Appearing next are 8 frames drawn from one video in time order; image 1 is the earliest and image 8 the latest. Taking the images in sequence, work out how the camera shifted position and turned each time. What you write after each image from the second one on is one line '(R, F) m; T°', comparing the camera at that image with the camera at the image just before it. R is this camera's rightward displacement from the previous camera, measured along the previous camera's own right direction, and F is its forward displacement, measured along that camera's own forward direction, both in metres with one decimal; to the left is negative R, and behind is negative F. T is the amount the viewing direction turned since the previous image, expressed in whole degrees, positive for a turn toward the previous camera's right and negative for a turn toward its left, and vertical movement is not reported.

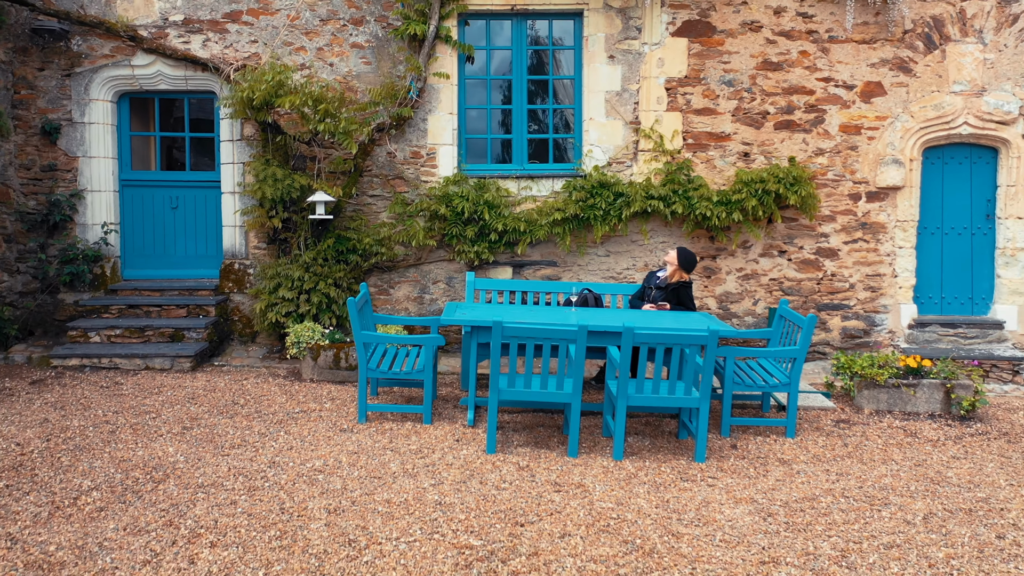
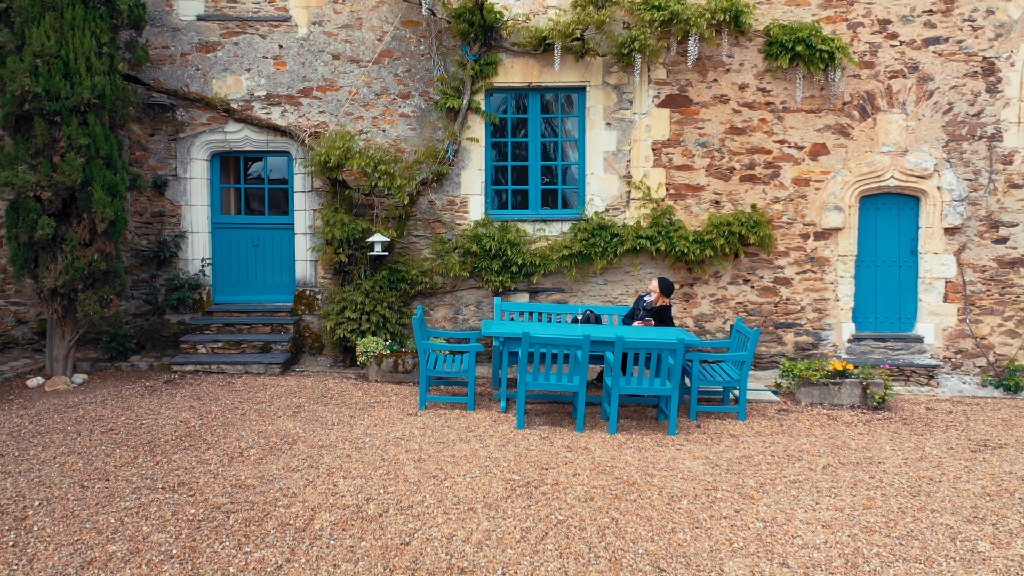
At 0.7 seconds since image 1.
(-0.1, -1.5) m; 0°
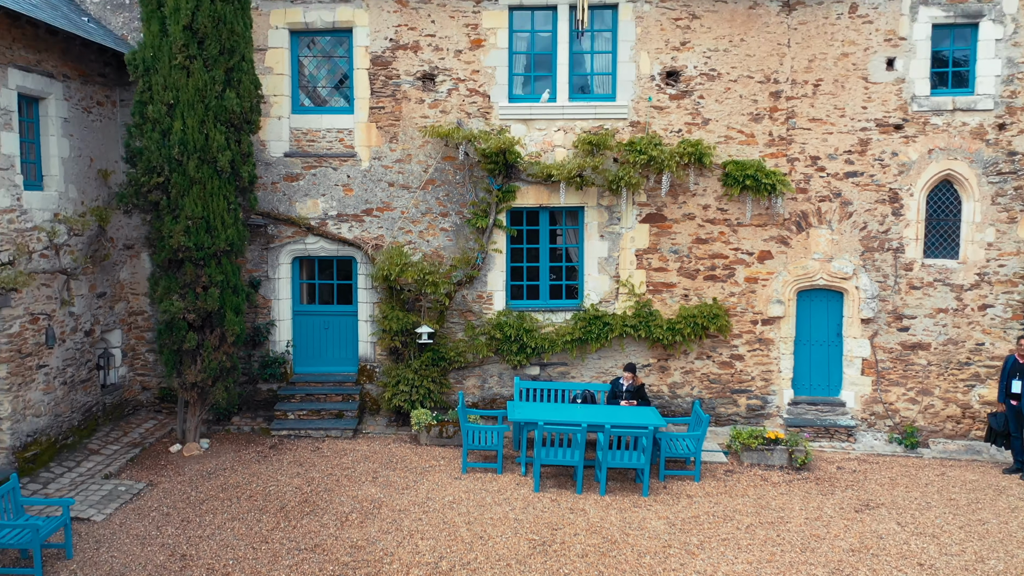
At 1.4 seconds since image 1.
(-0.2, -2.1) m; 0°
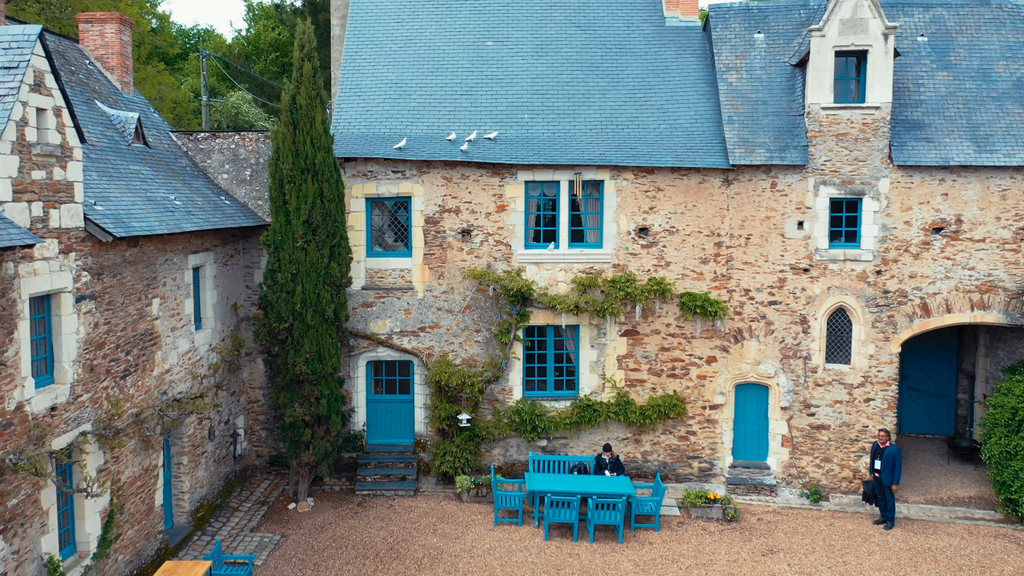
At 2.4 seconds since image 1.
(-0.2, -3.5) m; 0°
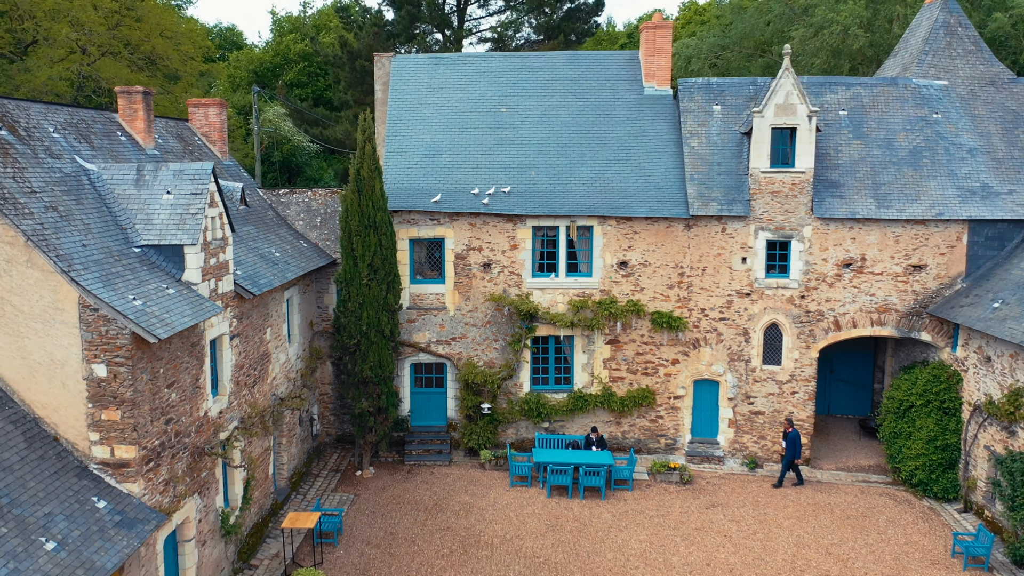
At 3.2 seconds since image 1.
(-0.1, -3.9) m; 0°
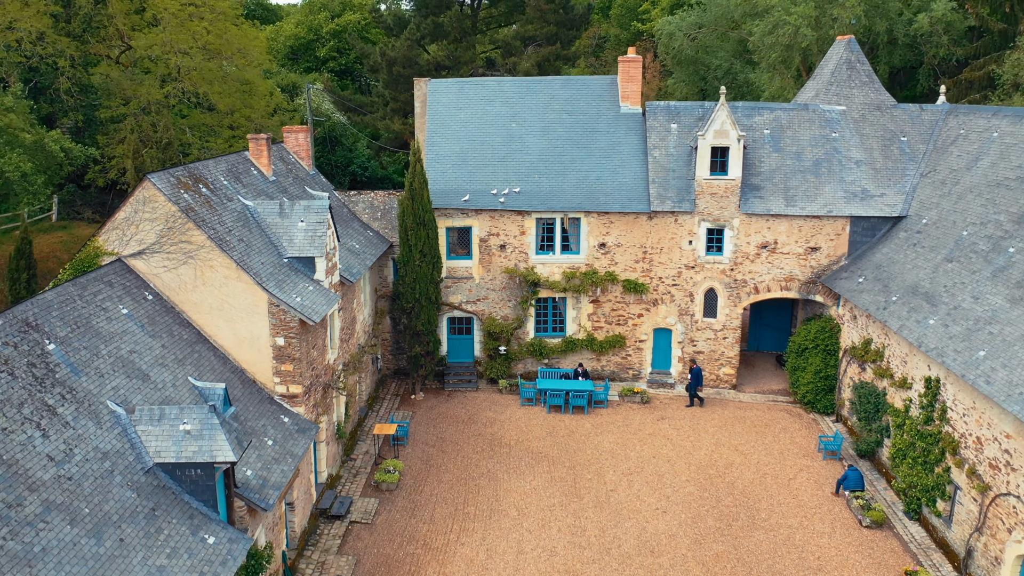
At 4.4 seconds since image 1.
(-0.3, -6.1) m; 0°
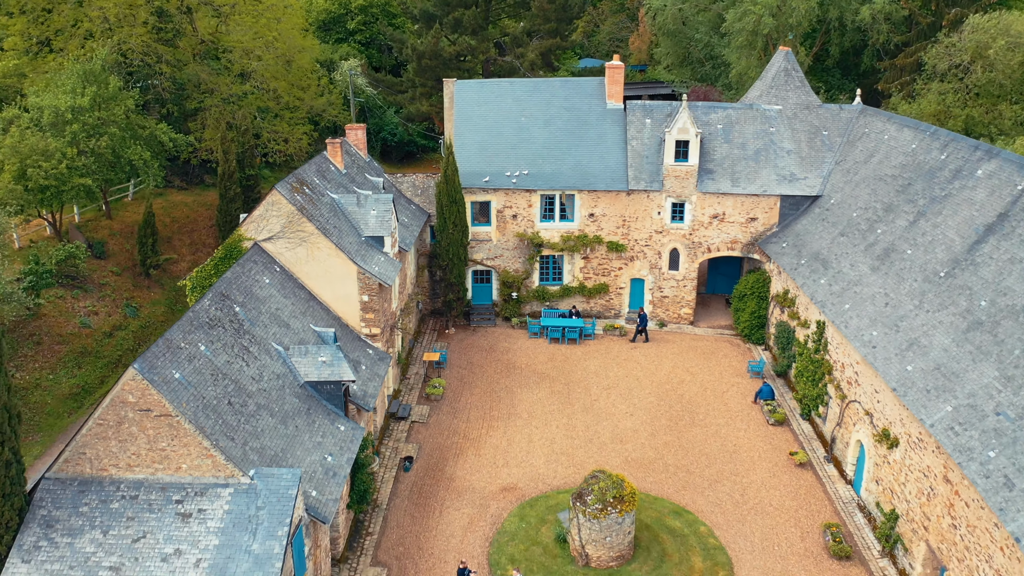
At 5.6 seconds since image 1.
(-0.4, -6.9) m; 0°
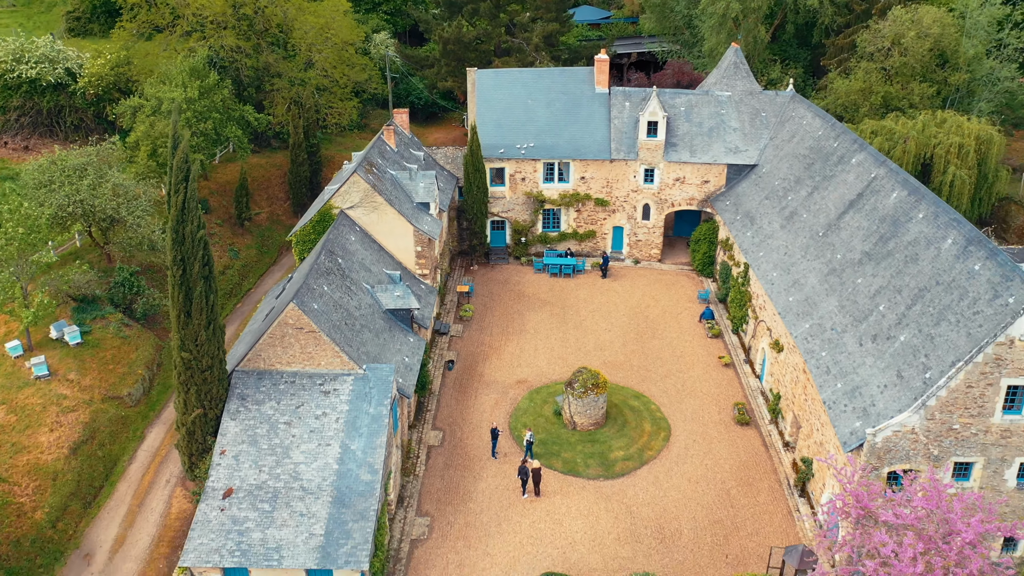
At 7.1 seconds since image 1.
(-0.4, -9.1) m; 0°
